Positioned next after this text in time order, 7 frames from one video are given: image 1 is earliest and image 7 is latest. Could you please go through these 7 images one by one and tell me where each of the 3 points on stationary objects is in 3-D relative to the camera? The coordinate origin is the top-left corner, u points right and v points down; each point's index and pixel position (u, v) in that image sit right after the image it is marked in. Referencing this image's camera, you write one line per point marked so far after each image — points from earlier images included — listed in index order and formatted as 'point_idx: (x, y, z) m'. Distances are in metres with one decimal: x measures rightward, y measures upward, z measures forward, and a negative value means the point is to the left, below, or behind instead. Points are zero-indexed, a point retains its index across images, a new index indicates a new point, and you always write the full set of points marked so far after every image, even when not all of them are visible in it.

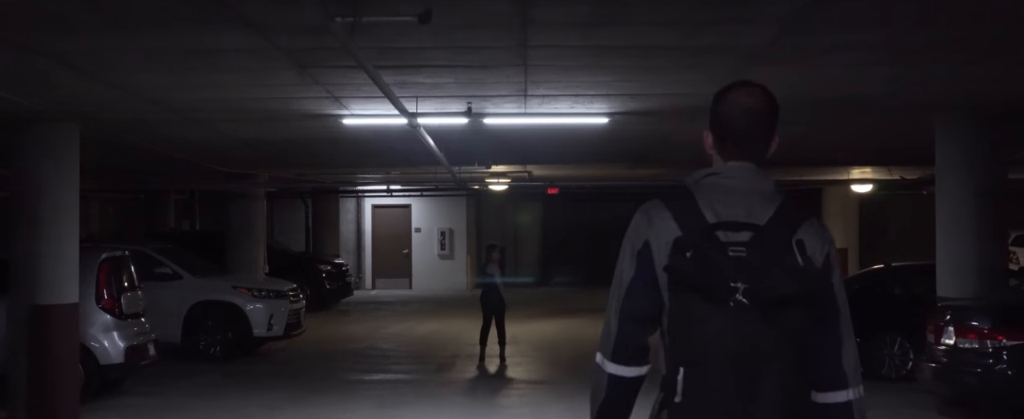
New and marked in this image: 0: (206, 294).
0: (-5.4, -1.5, +14.7) m
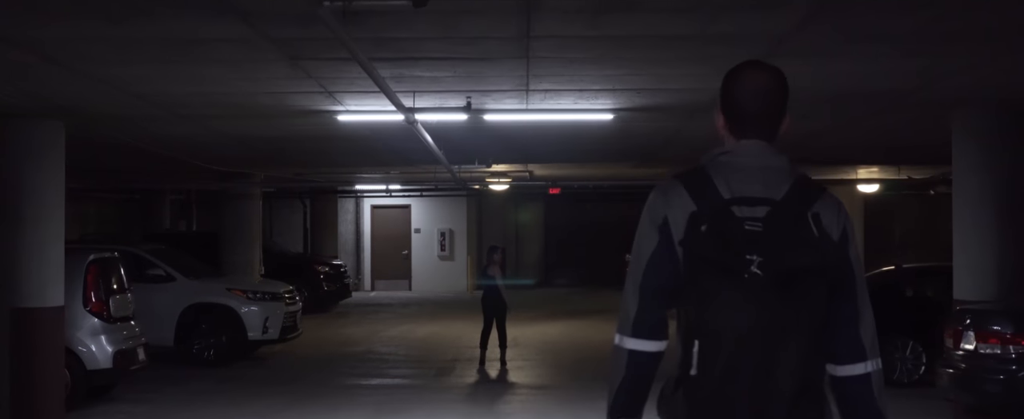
0: (-5.4, -1.5, +14.4) m
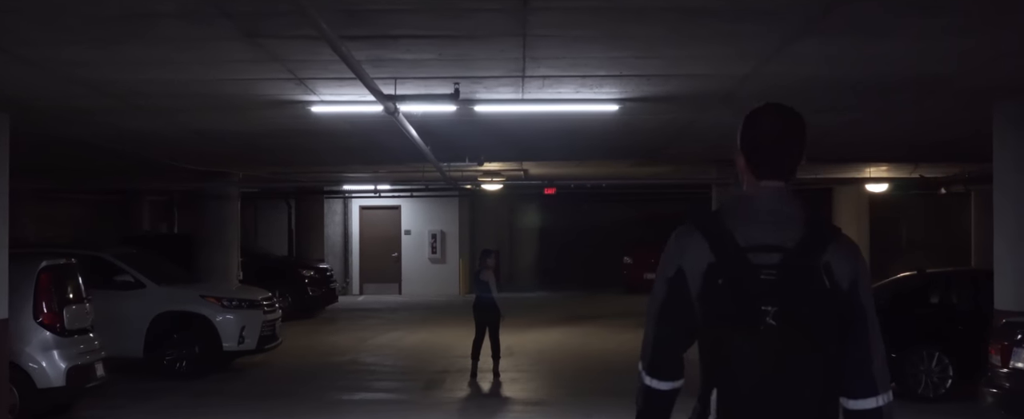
0: (-5.5, -1.5, +13.4) m
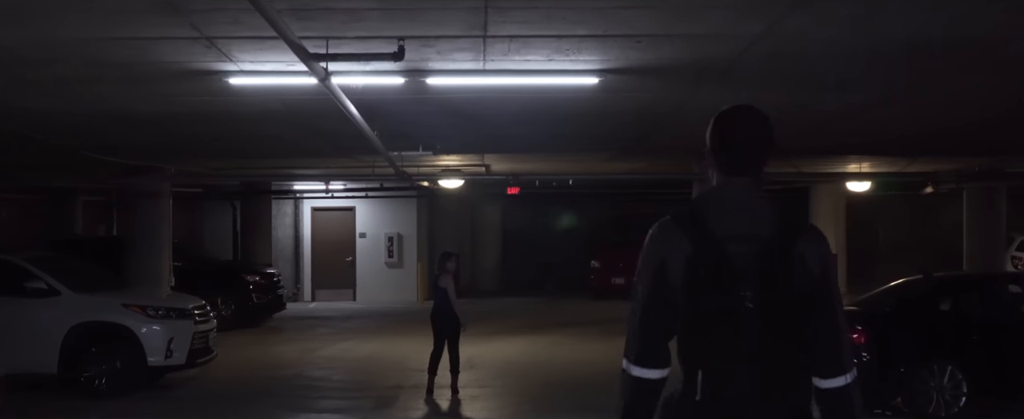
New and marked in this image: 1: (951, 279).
0: (-6.1, -1.5, +11.9) m
1: (+5.0, -0.8, +9.4) m
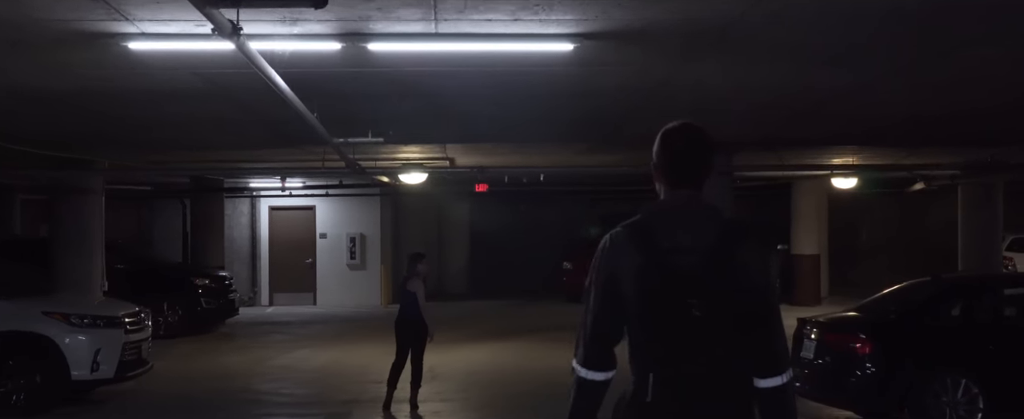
0: (-6.5, -1.5, +10.6) m
1: (+4.6, -0.7, +8.5) m
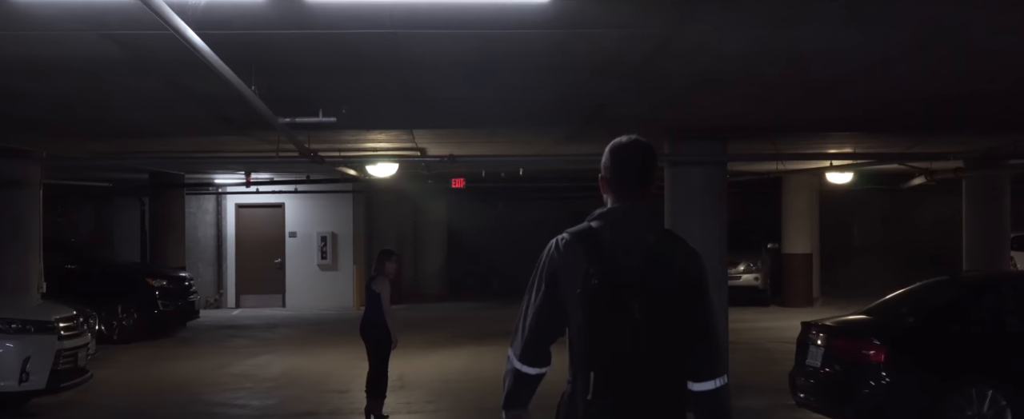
0: (-6.8, -1.4, +9.5) m
1: (+4.4, -0.7, +7.7) m
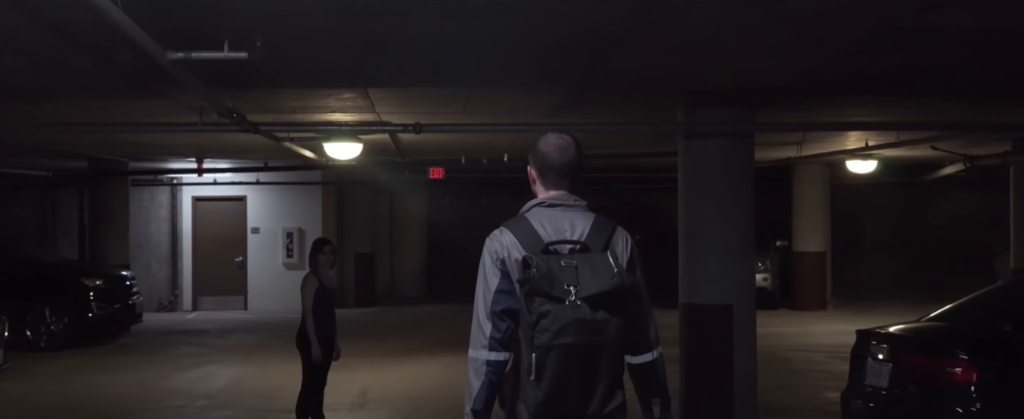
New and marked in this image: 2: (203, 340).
0: (-7.0, -1.2, +7.7) m
1: (+4.2, -0.5, +6.0) m
2: (-5.6, -2.4, +15.1) m
